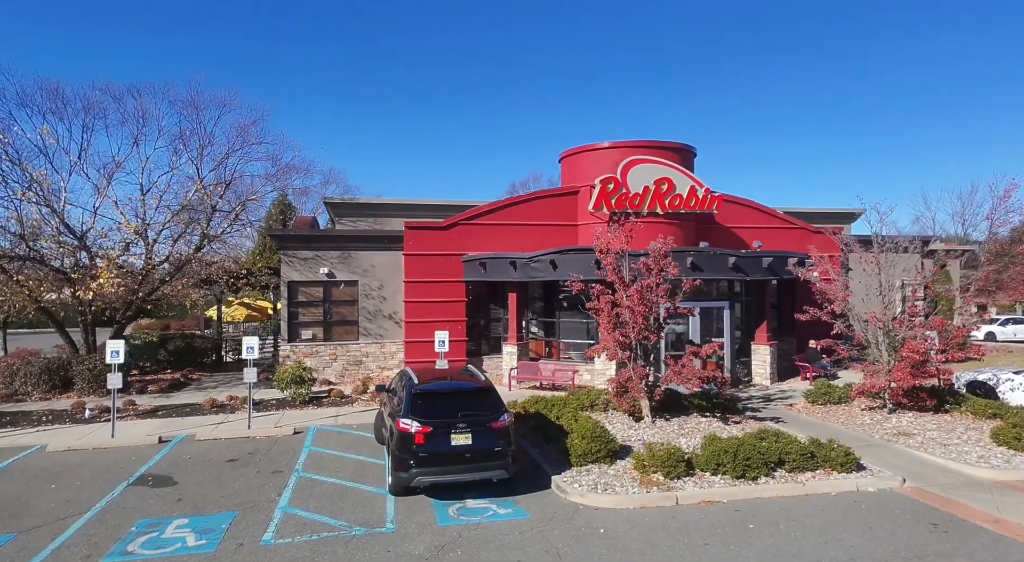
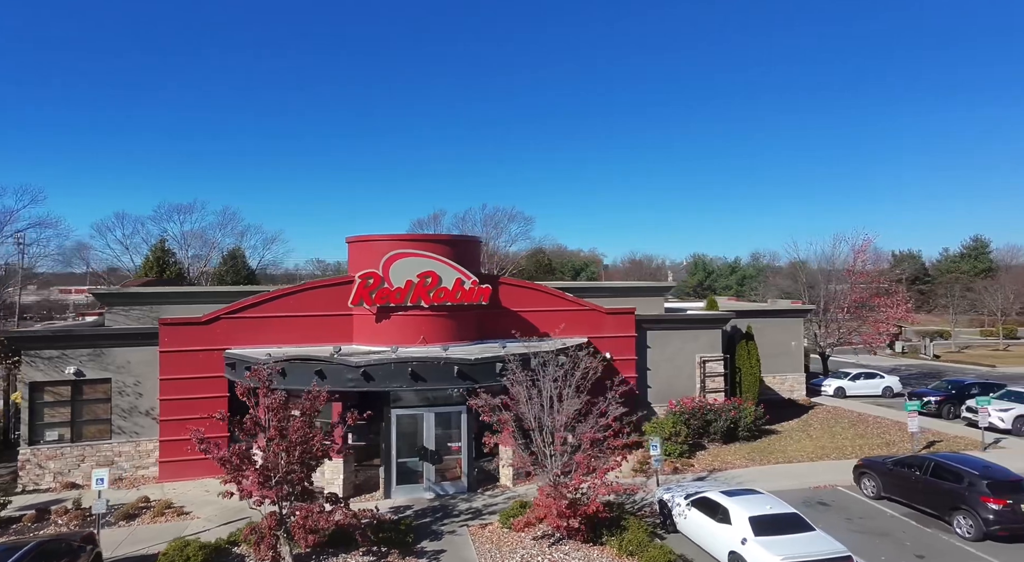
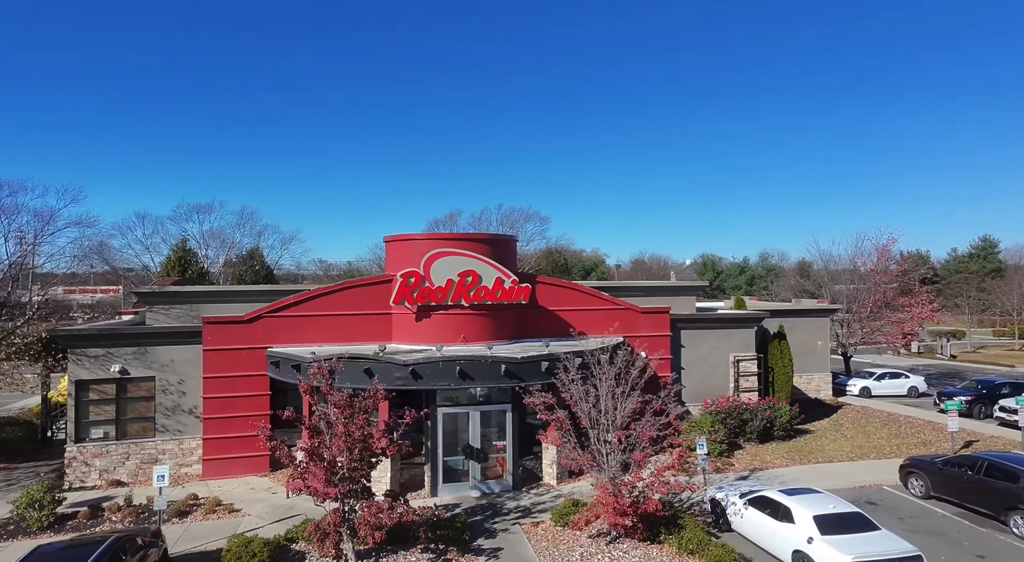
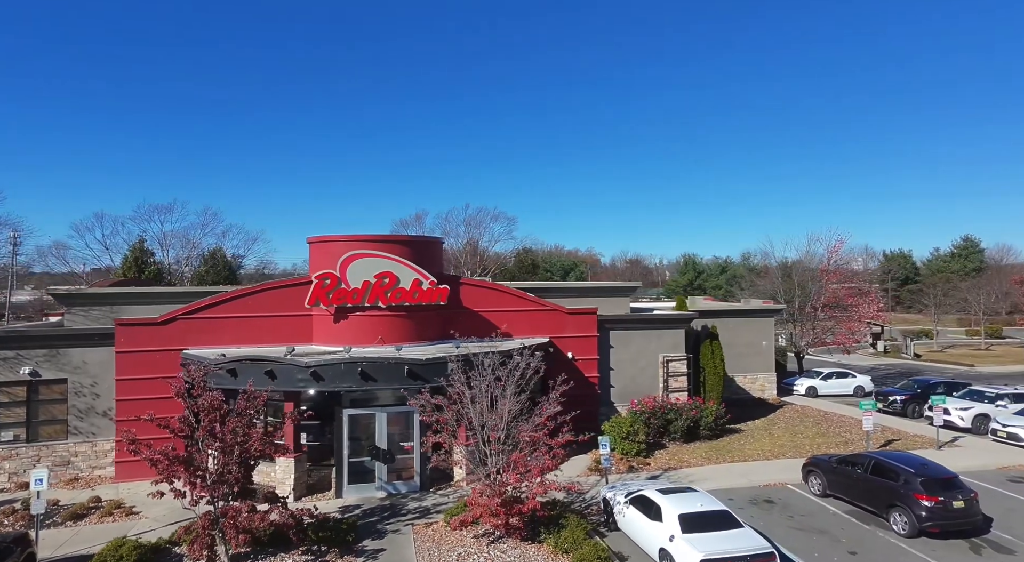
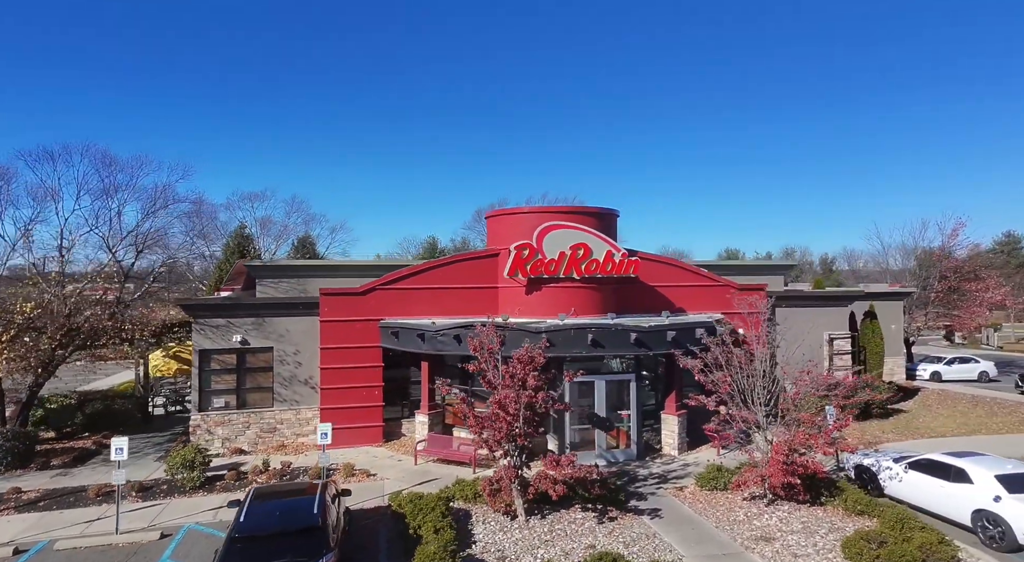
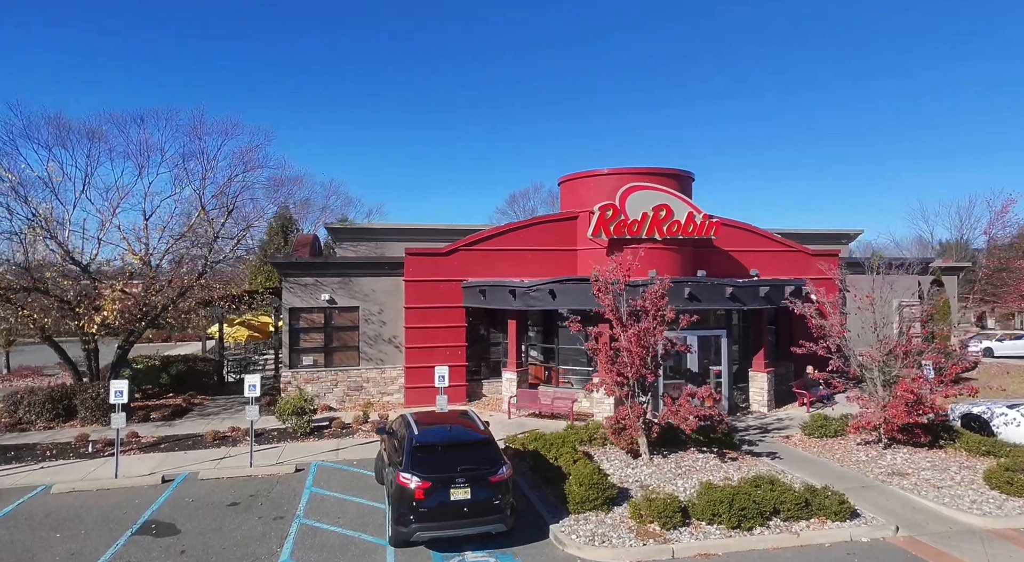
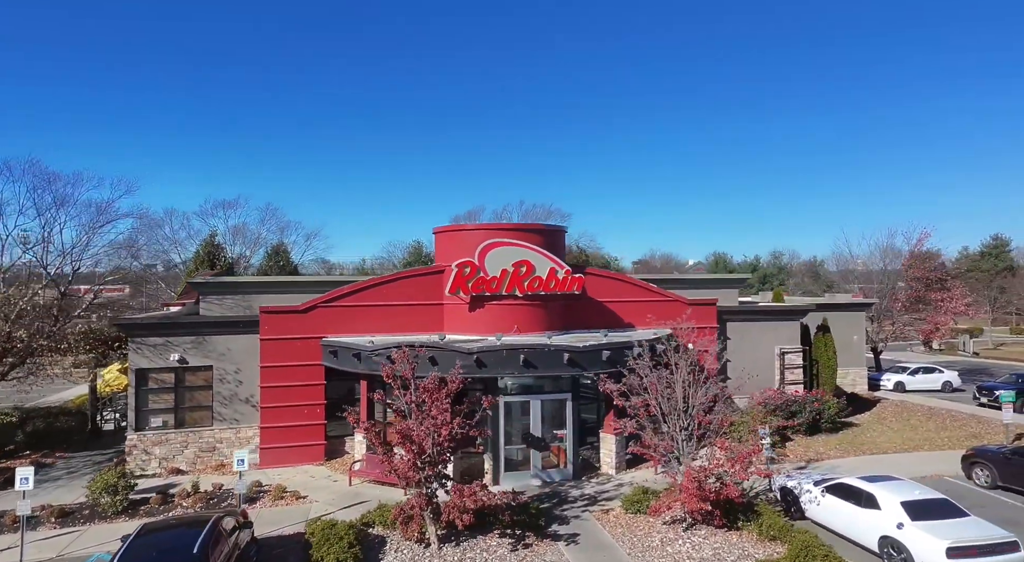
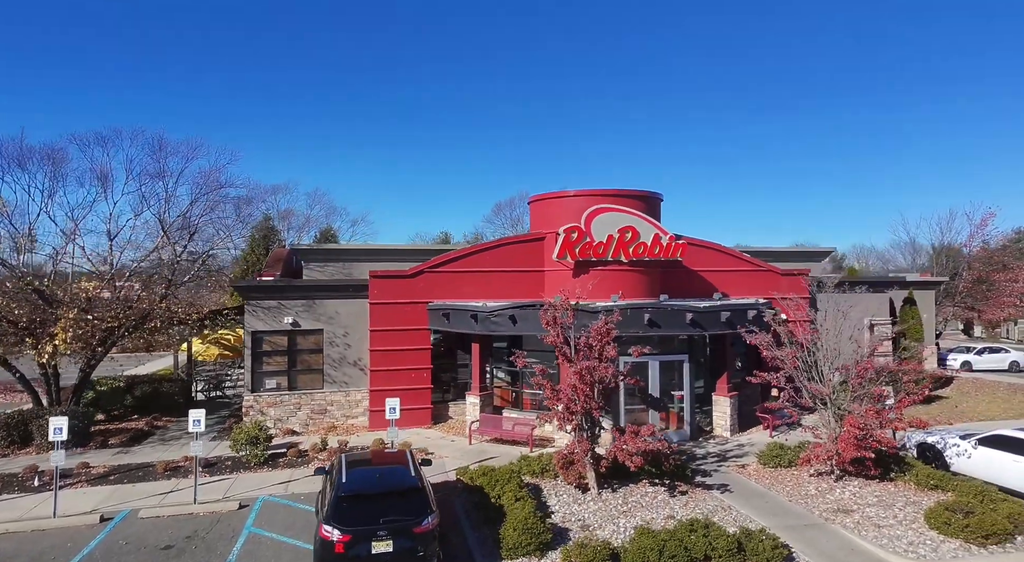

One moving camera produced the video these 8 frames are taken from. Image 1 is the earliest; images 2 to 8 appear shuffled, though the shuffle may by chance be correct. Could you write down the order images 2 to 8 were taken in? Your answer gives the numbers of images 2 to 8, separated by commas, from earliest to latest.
6, 8, 5, 7, 3, 2, 4
